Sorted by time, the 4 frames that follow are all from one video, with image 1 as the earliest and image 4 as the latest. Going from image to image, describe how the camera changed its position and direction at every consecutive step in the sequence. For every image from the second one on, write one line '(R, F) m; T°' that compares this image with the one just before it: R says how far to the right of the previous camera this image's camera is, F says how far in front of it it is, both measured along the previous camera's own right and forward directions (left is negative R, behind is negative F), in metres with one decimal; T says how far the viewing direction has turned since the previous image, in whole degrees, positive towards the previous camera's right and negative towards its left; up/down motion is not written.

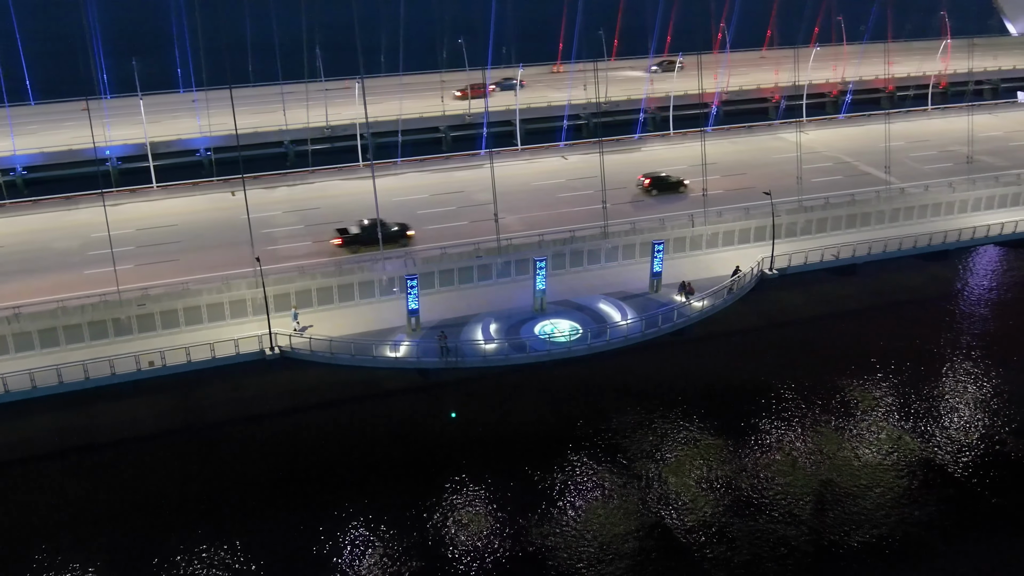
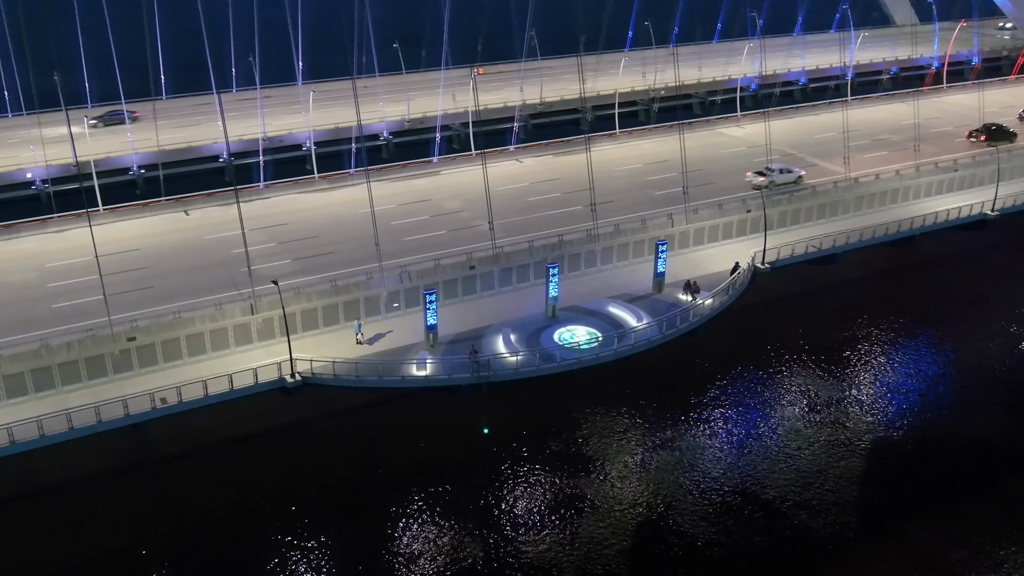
(-4.0, +0.9) m; +6°
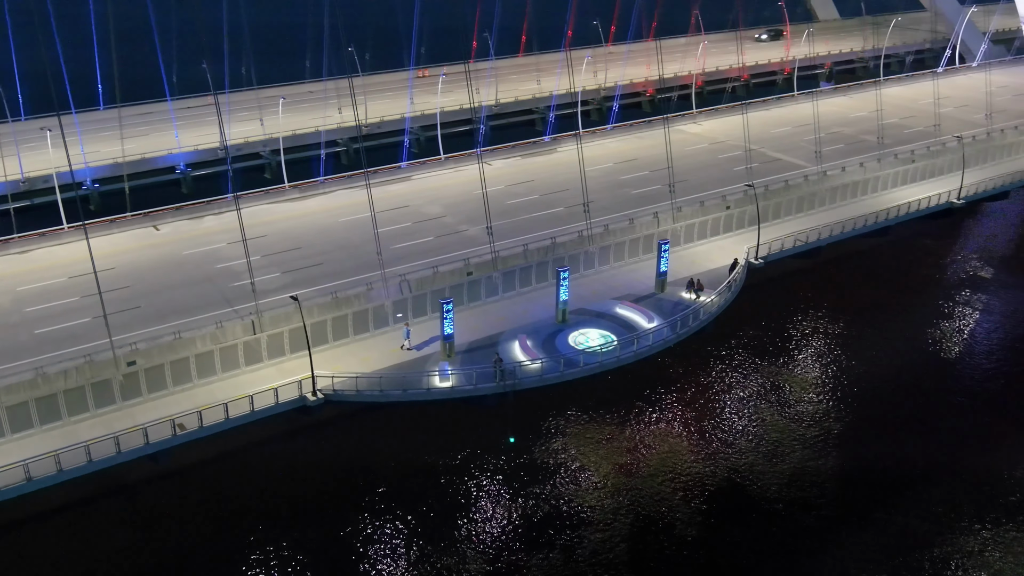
(-2.8, +0.5) m; +4°
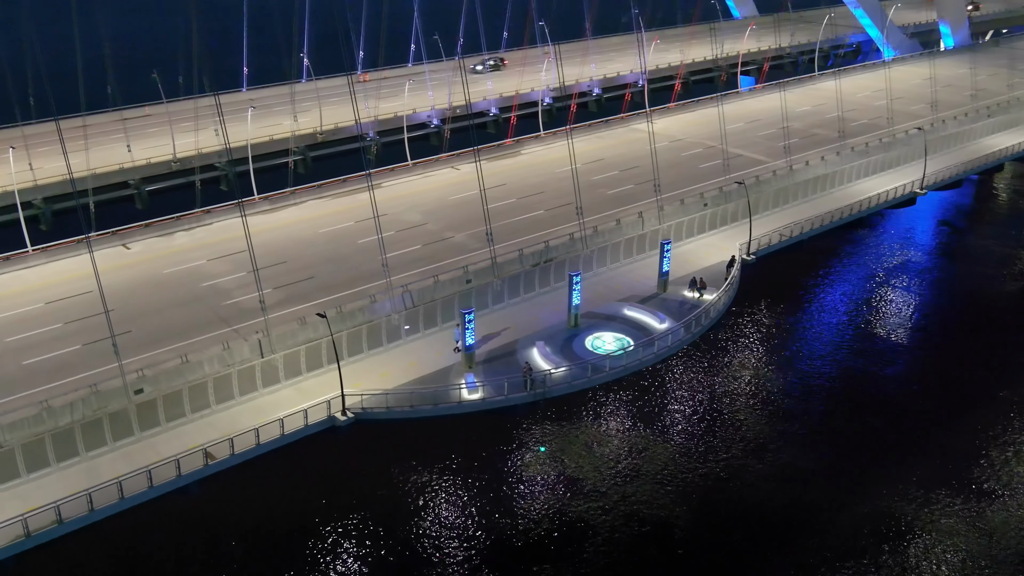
(-3.0, +0.4) m; +5°
